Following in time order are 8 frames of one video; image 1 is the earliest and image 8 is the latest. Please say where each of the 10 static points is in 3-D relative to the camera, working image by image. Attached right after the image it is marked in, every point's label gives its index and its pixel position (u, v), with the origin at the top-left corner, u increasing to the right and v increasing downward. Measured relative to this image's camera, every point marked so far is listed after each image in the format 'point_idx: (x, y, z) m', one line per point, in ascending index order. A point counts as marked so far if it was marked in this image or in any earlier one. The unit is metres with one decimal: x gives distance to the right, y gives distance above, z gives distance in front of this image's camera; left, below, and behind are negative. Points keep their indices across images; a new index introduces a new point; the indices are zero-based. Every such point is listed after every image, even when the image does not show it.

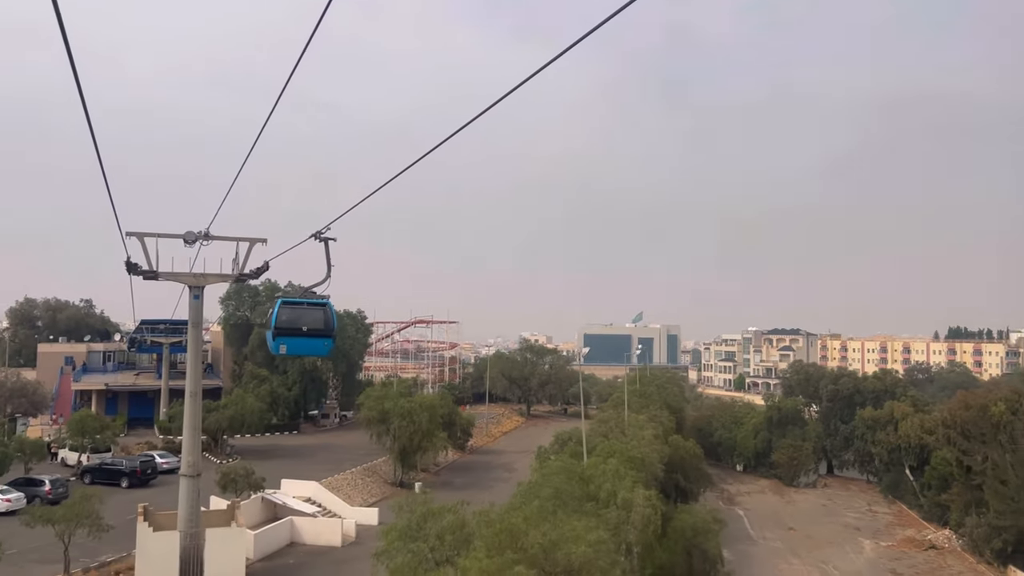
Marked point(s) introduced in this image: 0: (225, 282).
0: (-6.2, 0.0, +14.6) m
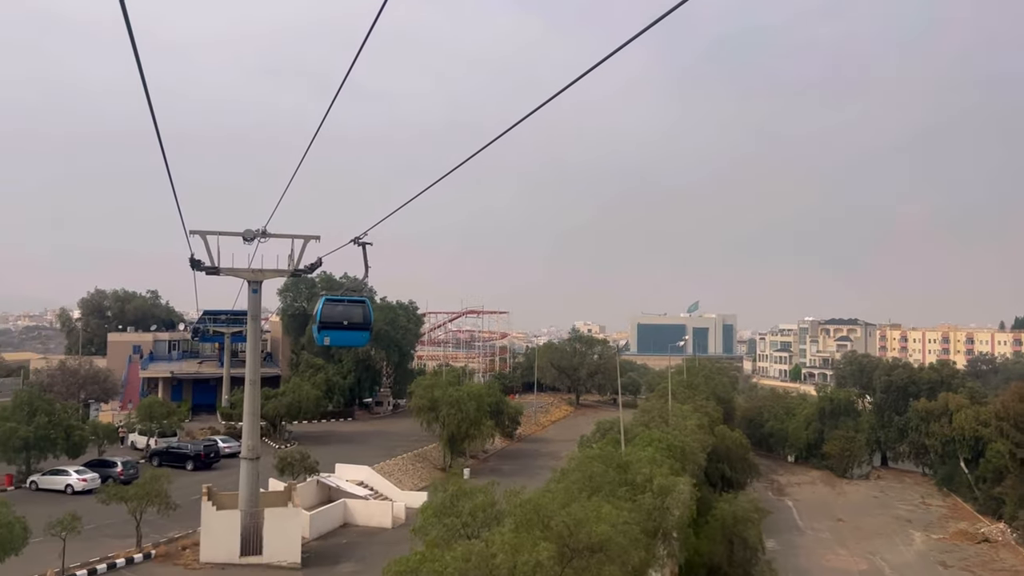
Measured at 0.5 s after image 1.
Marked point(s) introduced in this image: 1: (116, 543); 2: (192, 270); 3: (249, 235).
0: (-5.3, +0.2, +15.5) m
1: (-11.5, -7.4, +19.3) m
2: (-6.6, +0.3, +13.8) m
3: (-5.5, +1.1, +14.2) m
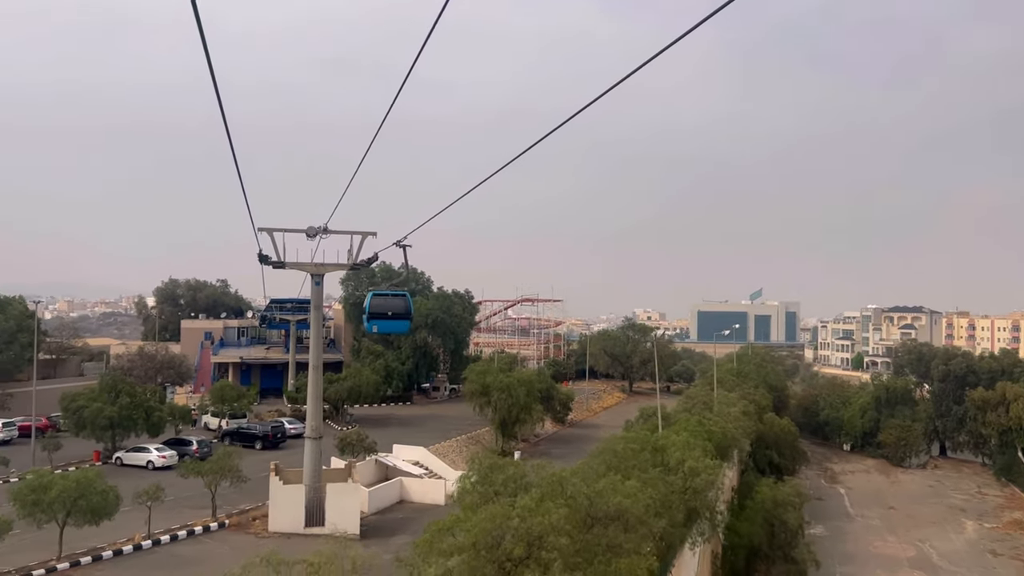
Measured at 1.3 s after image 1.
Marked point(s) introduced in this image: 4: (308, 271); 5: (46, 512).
0: (-4.3, +0.4, +16.7) m
1: (-10.1, -7.2, +21.2) m
2: (-5.7, +0.5, +15.1) m
3: (-4.6, +1.3, +15.4) m
4: (-4.8, +0.3, +15.7) m
5: (-11.4, -5.5, +16.1) m
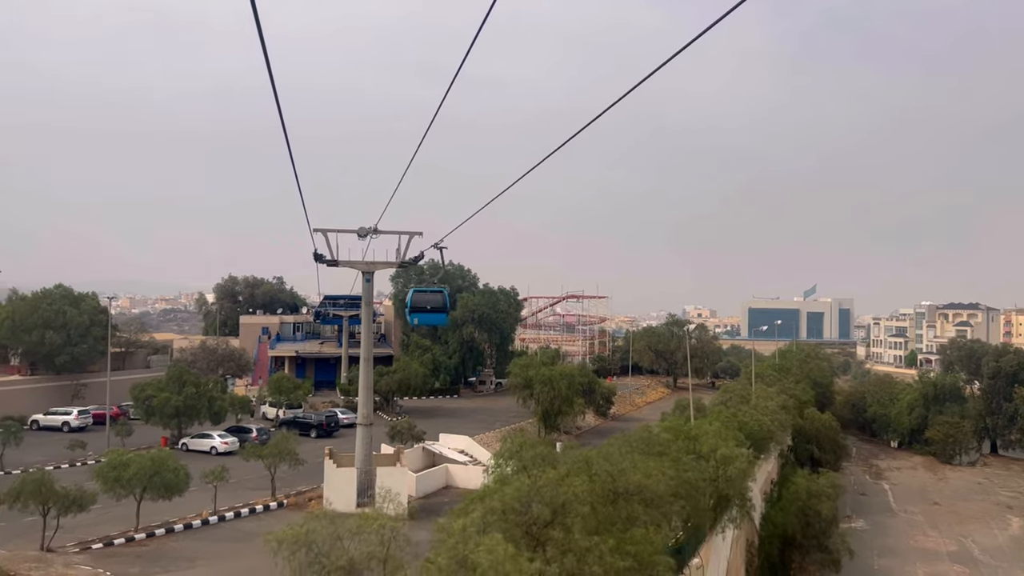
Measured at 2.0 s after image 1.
0: (-3.3, +0.6, +17.8) m
1: (-8.8, -7.0, +22.8) m
2: (-4.8, +0.6, +16.4) m
3: (-3.7, +1.4, +16.5) m
4: (-3.9, +0.5, +16.9) m
5: (-10.4, -5.4, +17.8) m
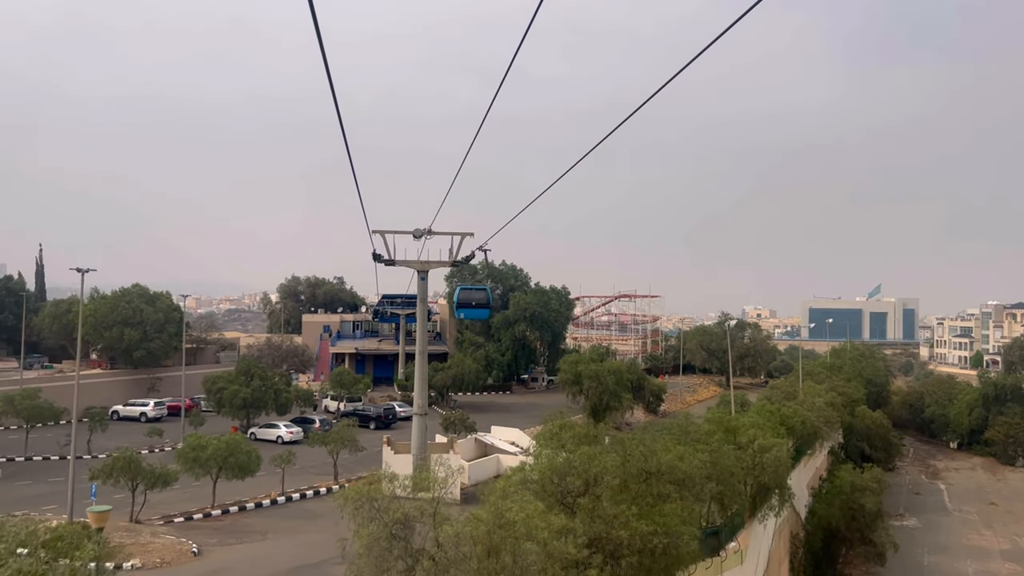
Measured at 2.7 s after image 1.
0: (-2.0, +0.7, +19.0) m
1: (-7.0, -6.9, +24.4) m
2: (-3.6, +0.8, +17.7) m
3: (-2.5, +1.5, +17.8) m
4: (-2.7, +0.6, +18.2) m
5: (-9.1, -5.2, +19.6) m
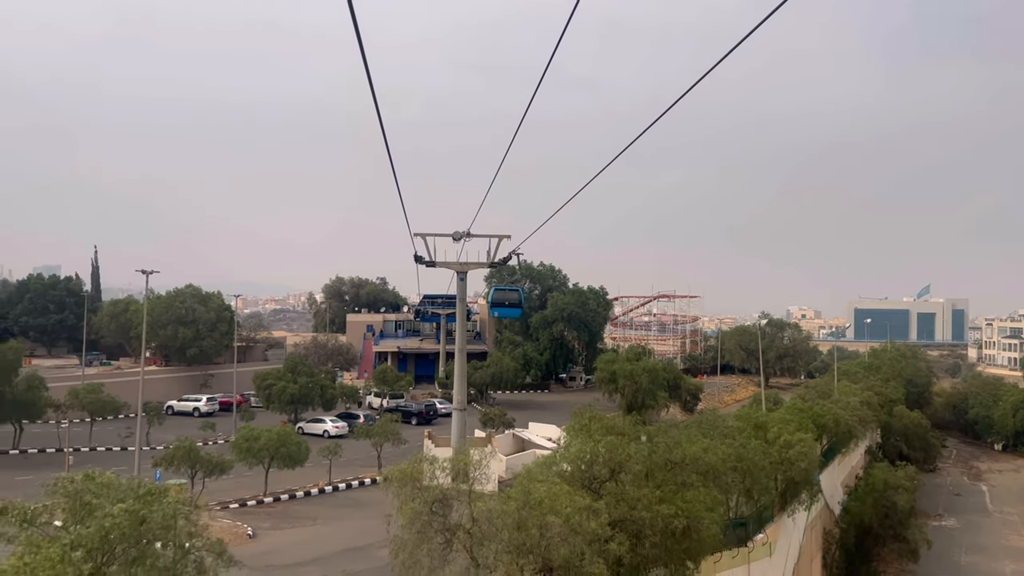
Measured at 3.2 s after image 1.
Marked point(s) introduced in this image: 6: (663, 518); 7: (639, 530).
0: (-0.9, +0.7, +20.0) m
1: (-5.6, -6.9, +25.6) m
2: (-2.6, +0.8, +18.7) m
3: (-1.5, +1.5, +18.7) m
4: (-1.6, +0.6, +19.1) m
5: (-8.0, -5.3, +20.9) m
6: (+1.9, -2.8, +8.1) m
7: (+1.5, -2.9, +8.0) m
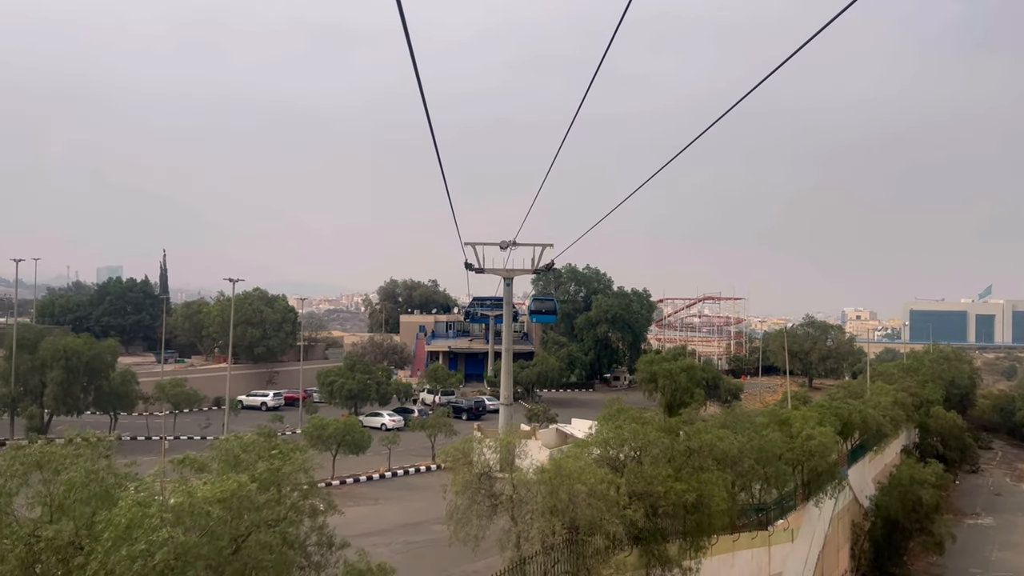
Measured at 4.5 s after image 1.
0: (+0.4, +0.5, +21.6) m
1: (-3.9, -7.1, +27.6) m
2: (-1.4, +0.6, +20.5) m
3: (-0.3, +1.4, +20.4) m
4: (-0.3, +0.5, +20.9) m
5: (-6.5, -5.4, +23.1) m
6: (+2.4, -3.0, +9.6) m
7: (+2.1, -3.1, +9.6) m
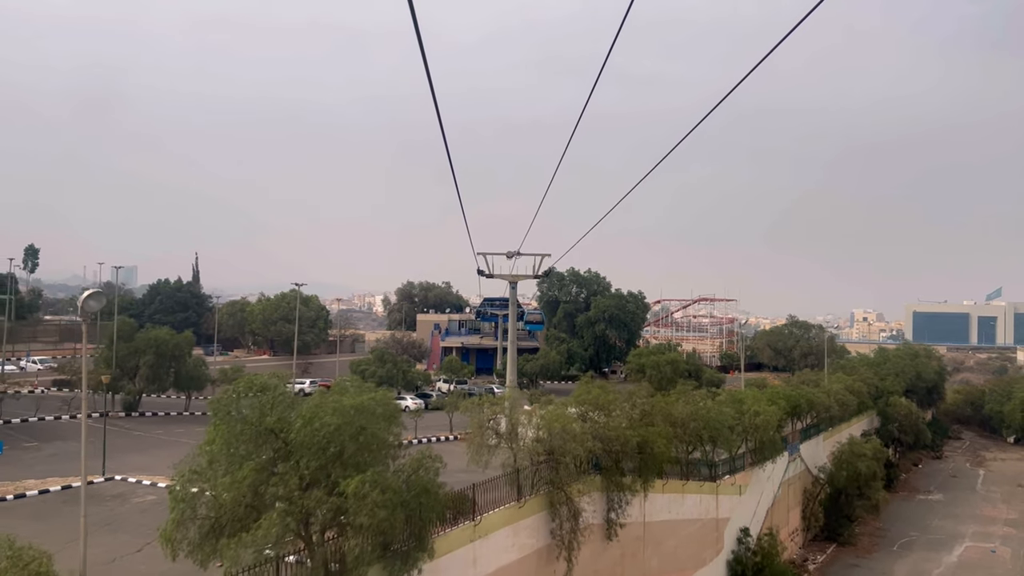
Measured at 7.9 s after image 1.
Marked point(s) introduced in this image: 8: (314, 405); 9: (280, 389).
0: (+0.7, +0.5, +25.5) m
1: (-3.6, -7.1, +31.5) m
2: (-1.2, +0.5, +24.4) m
3: (0.0, +1.3, +24.3) m
4: (-0.1, +0.4, +24.7) m
5: (-6.3, -5.5, +27.0) m
6: (+2.4, -3.0, +13.4) m
7: (+2.1, -3.1, +13.4) m
8: (-2.5, -1.5, +8.4) m
9: (-3.1, -1.4, +8.9) m
